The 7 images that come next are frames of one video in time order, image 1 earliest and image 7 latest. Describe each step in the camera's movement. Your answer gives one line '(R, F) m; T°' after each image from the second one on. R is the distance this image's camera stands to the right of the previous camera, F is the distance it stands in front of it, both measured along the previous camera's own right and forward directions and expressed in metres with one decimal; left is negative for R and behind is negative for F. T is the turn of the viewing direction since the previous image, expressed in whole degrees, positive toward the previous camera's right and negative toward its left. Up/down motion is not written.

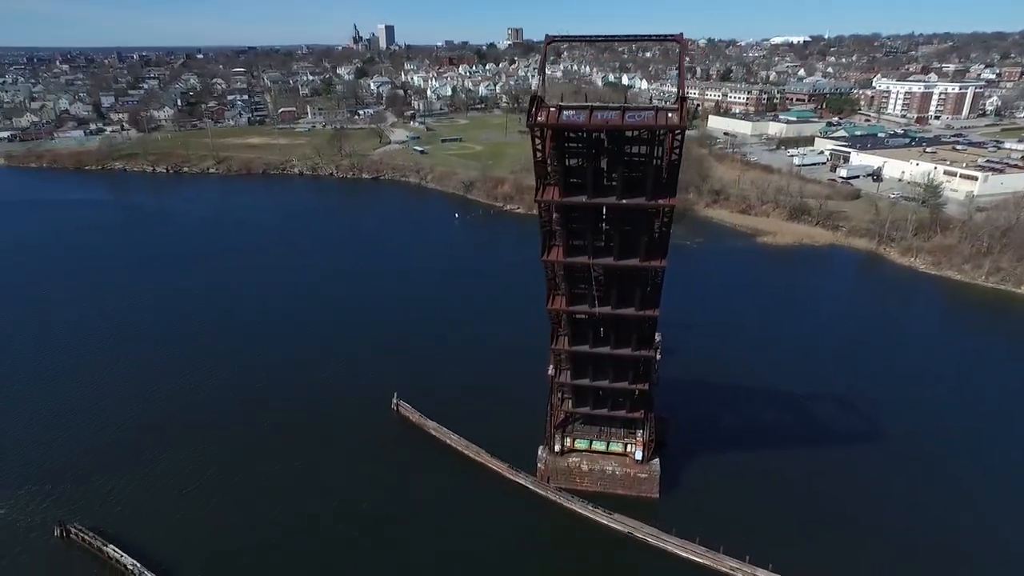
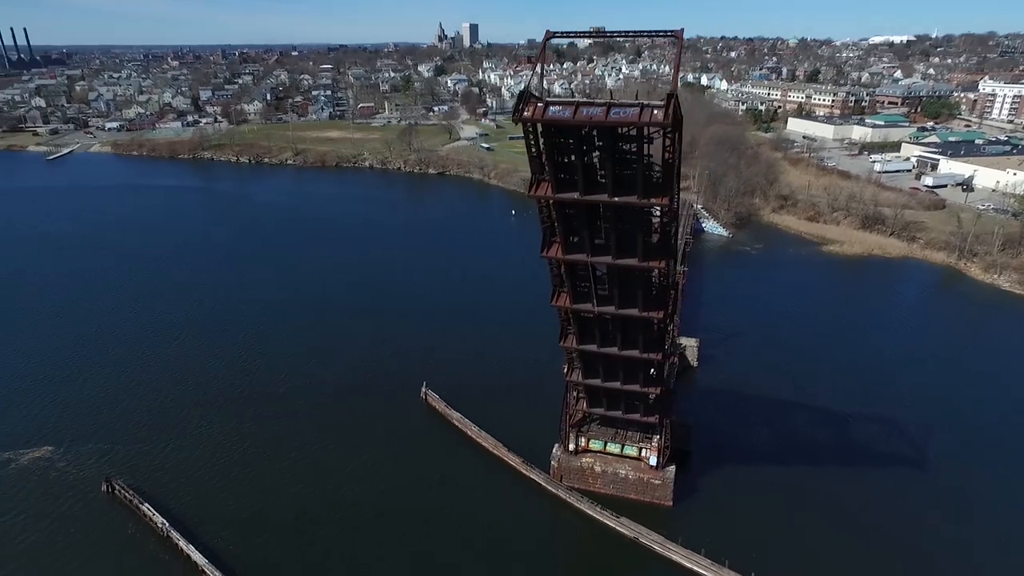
(+1.5, 0.0) m; -7°
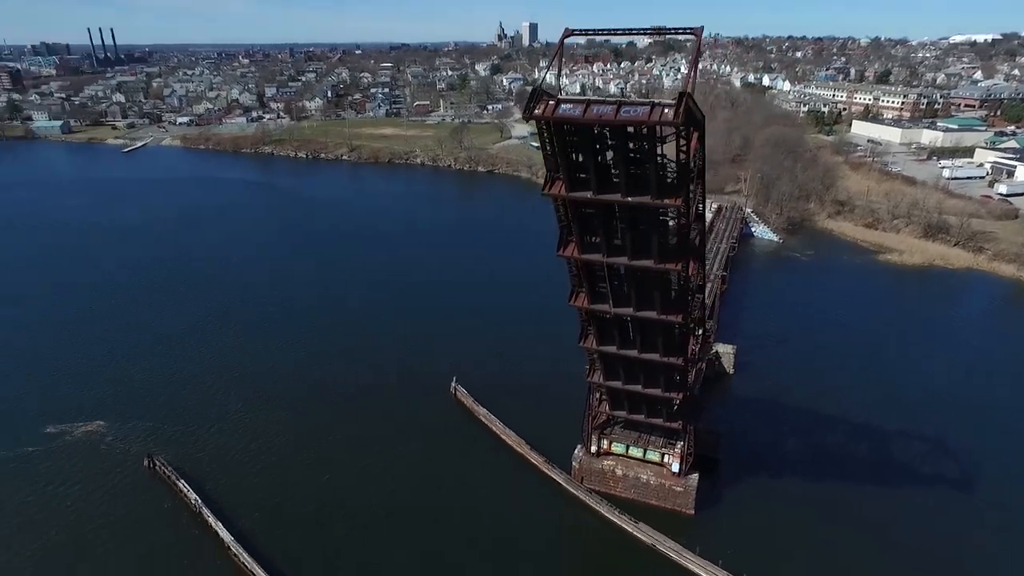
(+0.8, 0.0) m; -5°
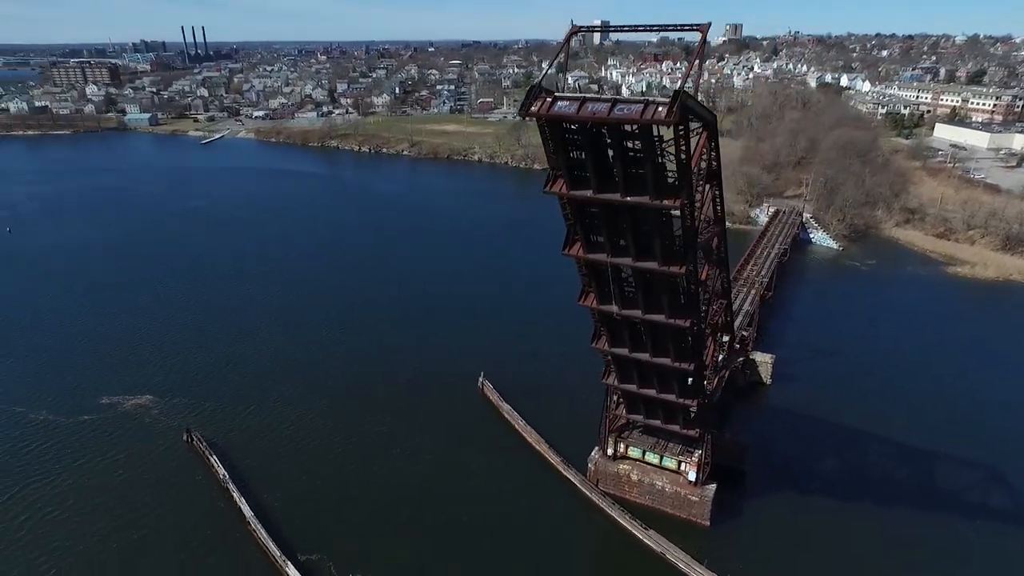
(+1.2, +0.1) m; -6°
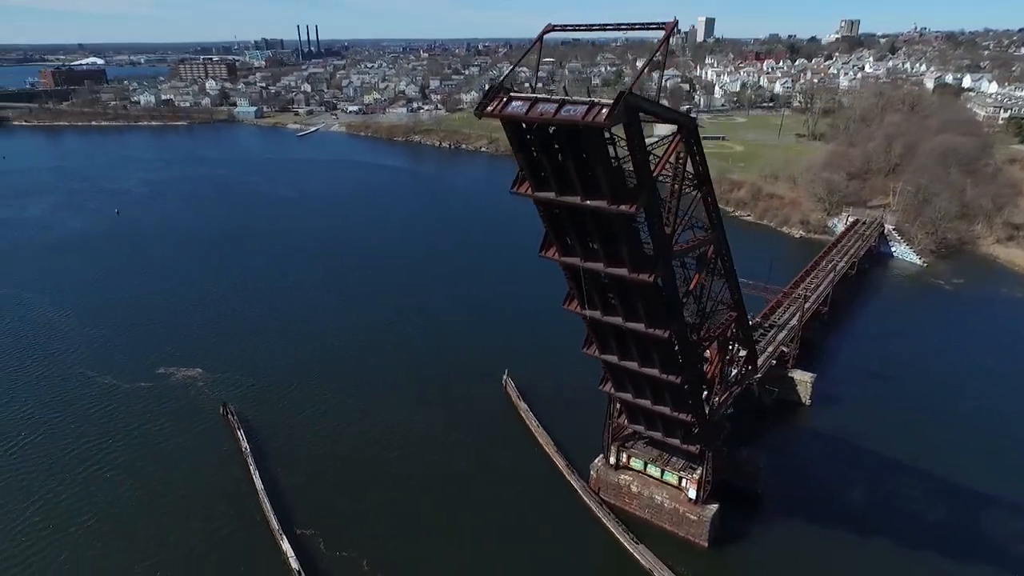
(+2.3, +0.2) m; -8°
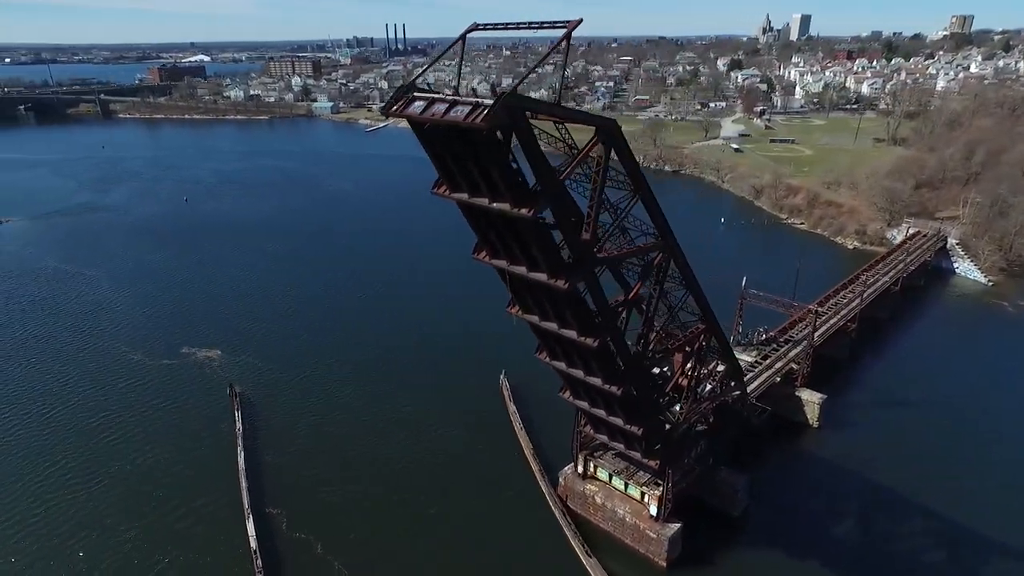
(+2.8, +0.3) m; -7°
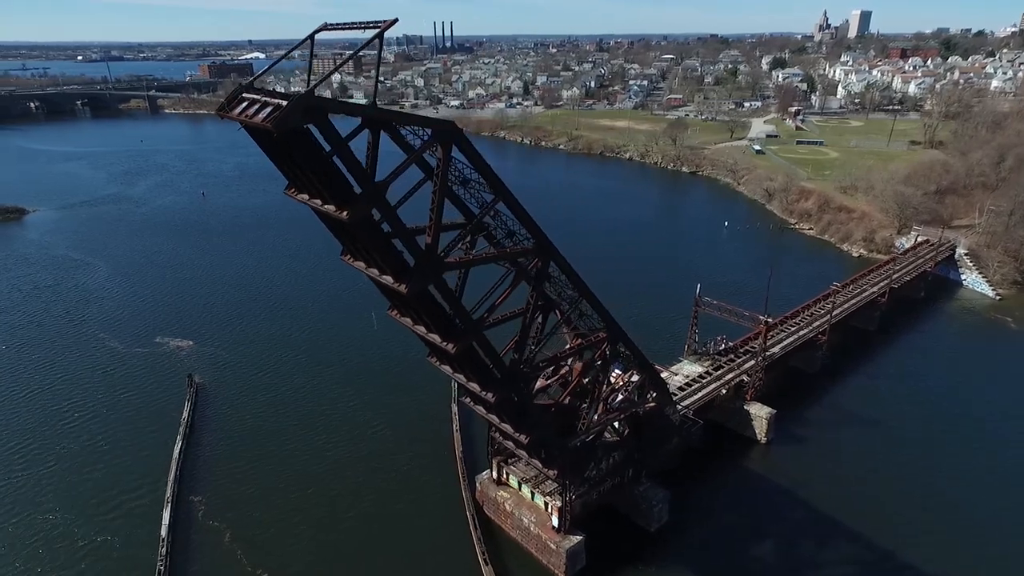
(+3.5, +0.4) m; -4°
